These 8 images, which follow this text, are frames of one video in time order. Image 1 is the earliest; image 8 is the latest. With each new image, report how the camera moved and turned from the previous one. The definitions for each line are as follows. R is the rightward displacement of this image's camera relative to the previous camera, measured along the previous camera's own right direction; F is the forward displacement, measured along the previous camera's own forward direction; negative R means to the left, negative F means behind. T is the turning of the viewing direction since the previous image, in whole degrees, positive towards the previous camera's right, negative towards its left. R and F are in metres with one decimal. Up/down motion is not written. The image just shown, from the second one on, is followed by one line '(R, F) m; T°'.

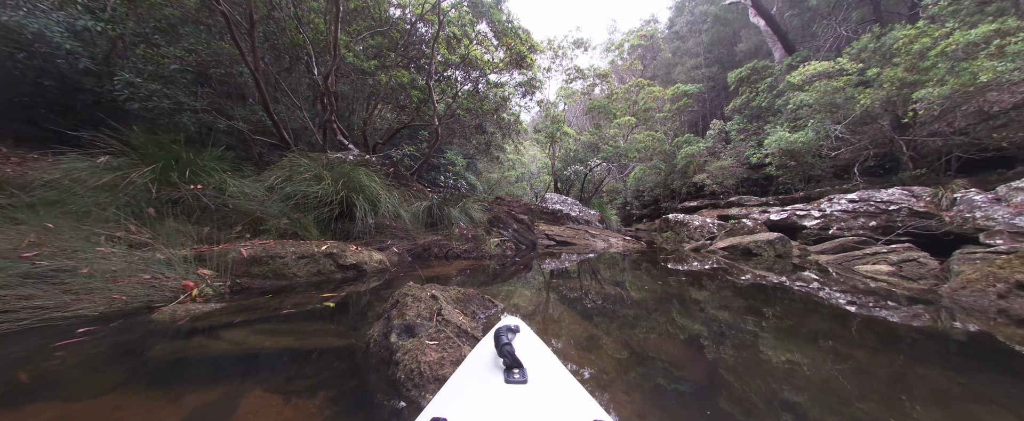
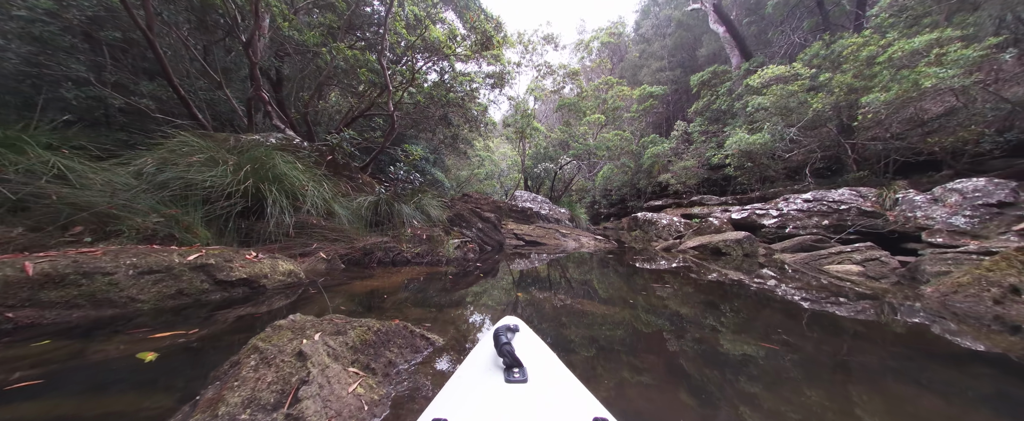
(+0.1, +0.3) m; +6°
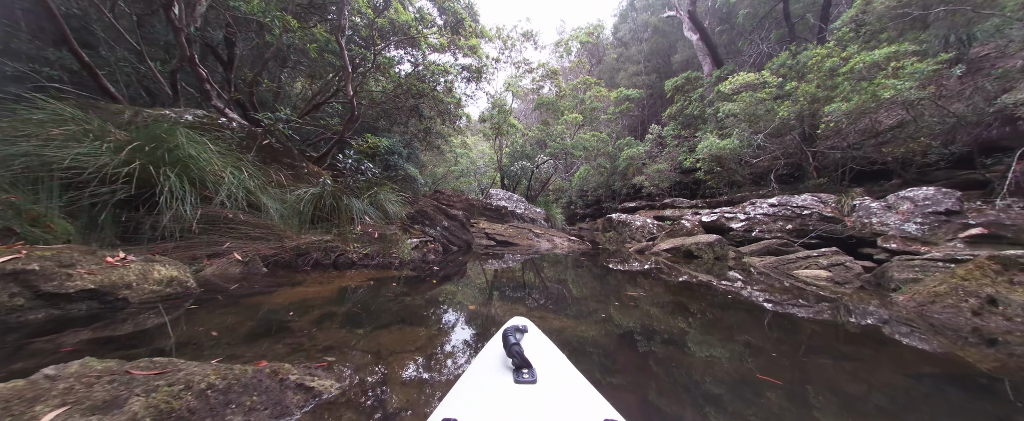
(+0.1, +0.2) m; +4°
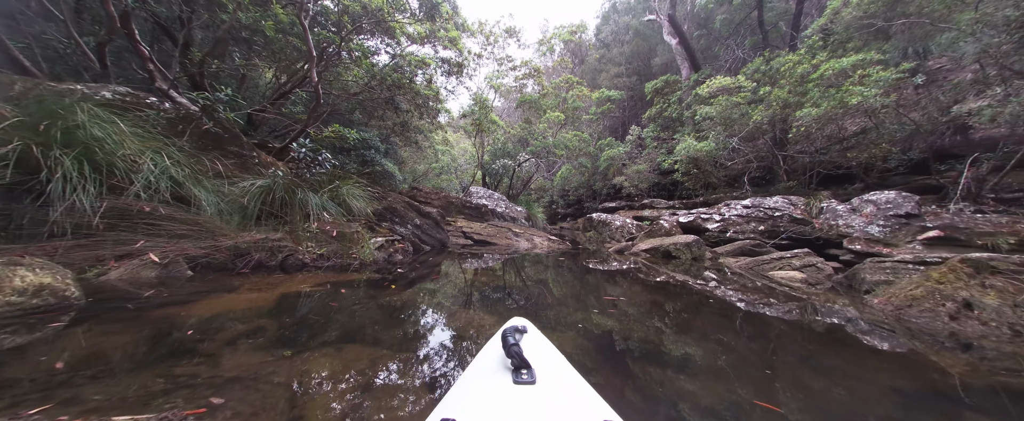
(+0.1, +0.1) m; +3°
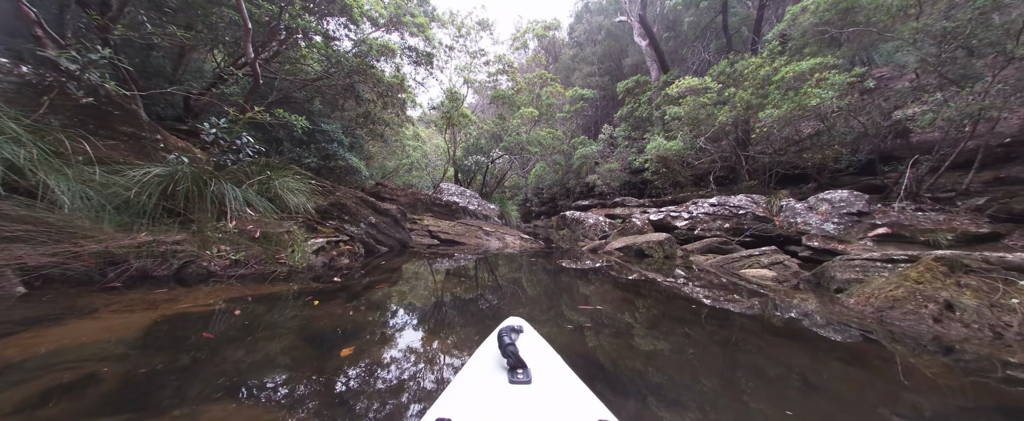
(+0.1, +0.2) m; +5°
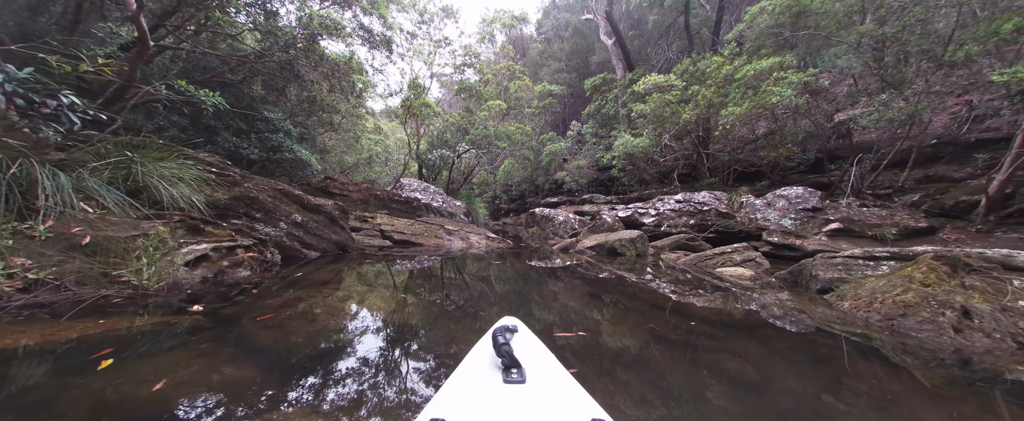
(+0.1, +0.3) m; +6°
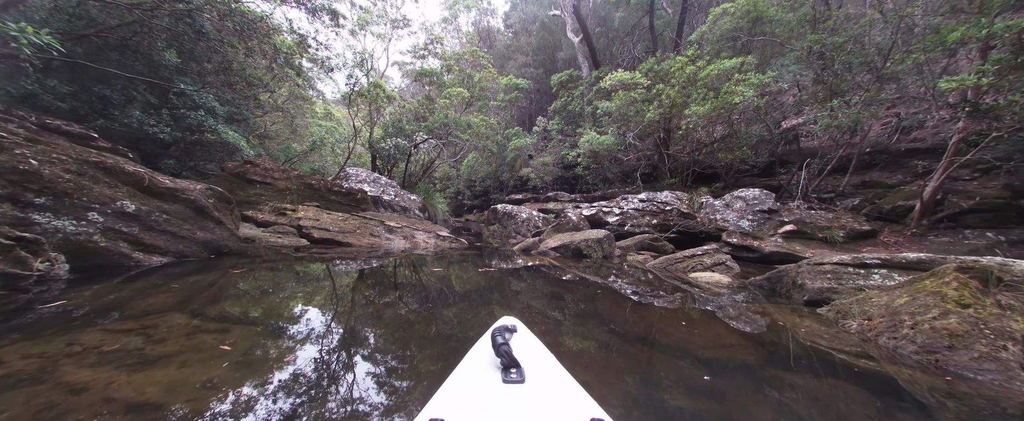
(+0.1, +0.4) m; +6°
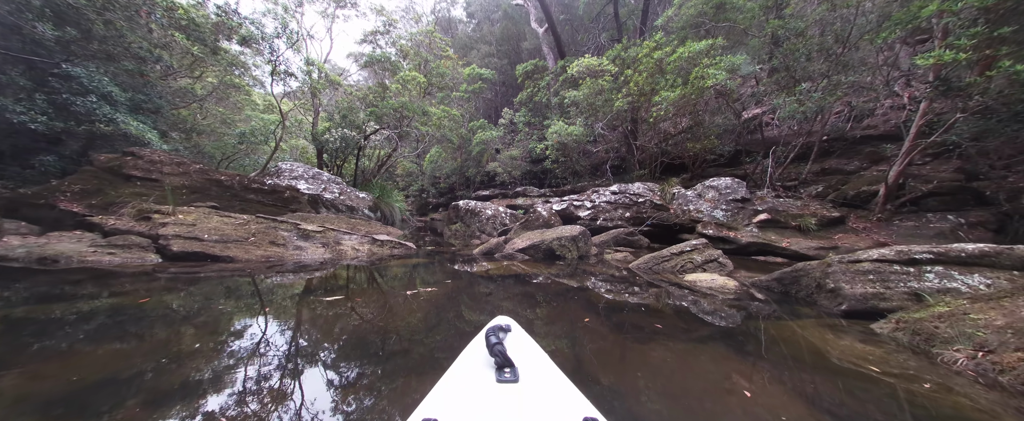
(+0.1, +0.5) m; +6°
